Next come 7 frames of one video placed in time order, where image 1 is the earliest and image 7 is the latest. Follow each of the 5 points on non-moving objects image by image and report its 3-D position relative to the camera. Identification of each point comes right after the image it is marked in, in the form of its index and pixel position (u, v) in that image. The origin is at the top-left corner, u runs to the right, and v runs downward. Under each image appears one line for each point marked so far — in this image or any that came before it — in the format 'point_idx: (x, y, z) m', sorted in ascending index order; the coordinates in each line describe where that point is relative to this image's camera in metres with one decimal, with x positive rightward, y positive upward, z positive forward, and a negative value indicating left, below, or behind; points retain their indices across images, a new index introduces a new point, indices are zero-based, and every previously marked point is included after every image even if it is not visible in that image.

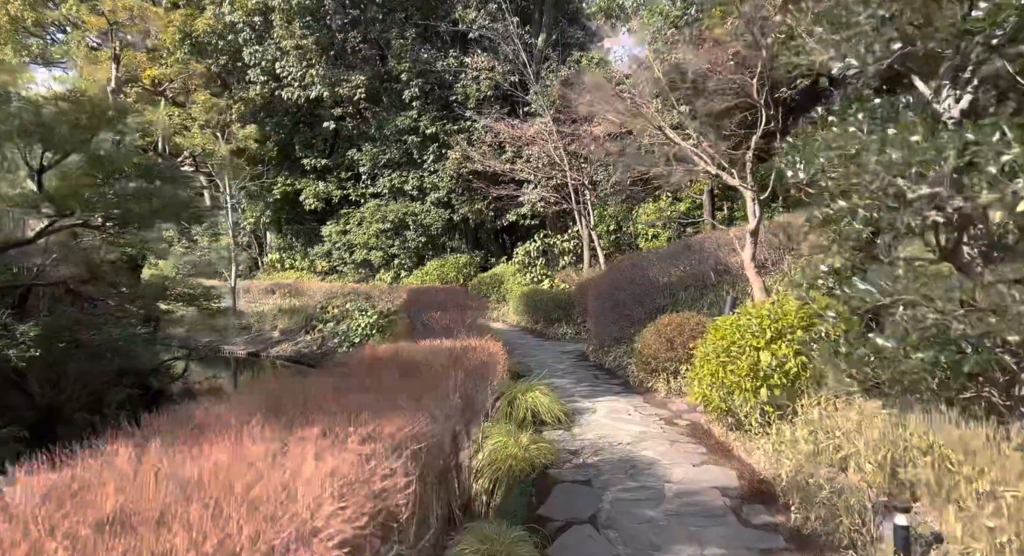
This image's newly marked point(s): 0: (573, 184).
0: (+1.0, +1.5, +12.0) m
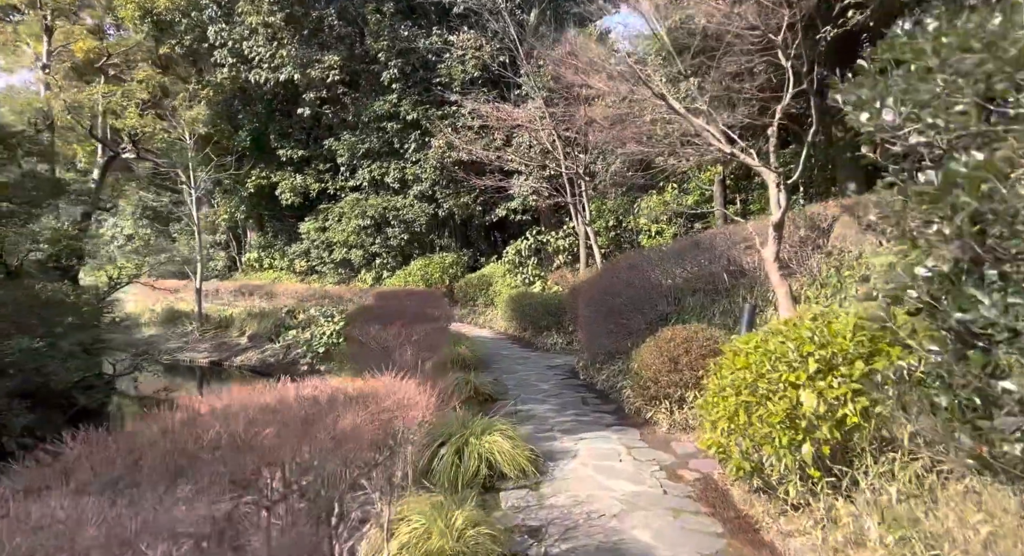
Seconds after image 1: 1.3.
0: (+0.8, +1.5, +10.7) m
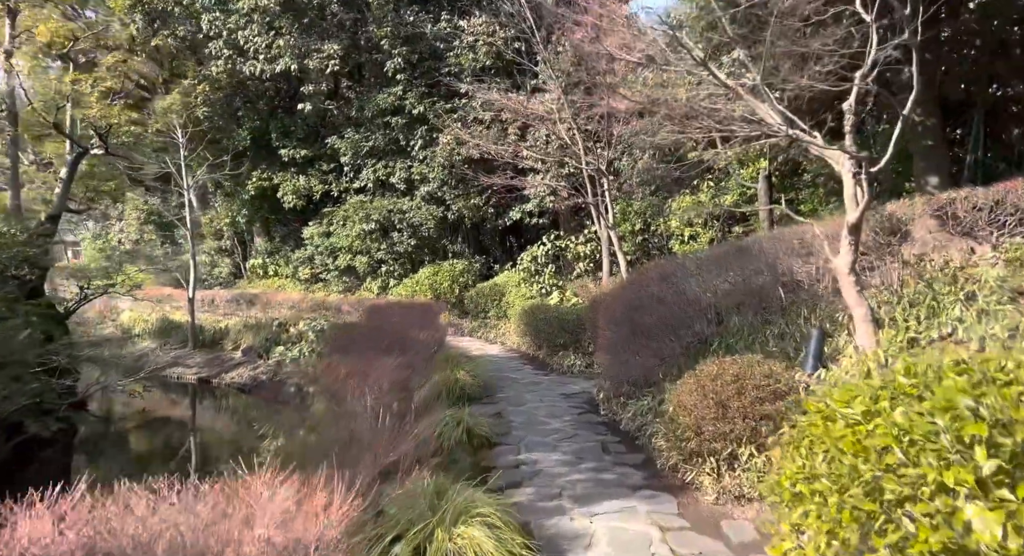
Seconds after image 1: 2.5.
0: (+1.0, +1.4, +9.5) m
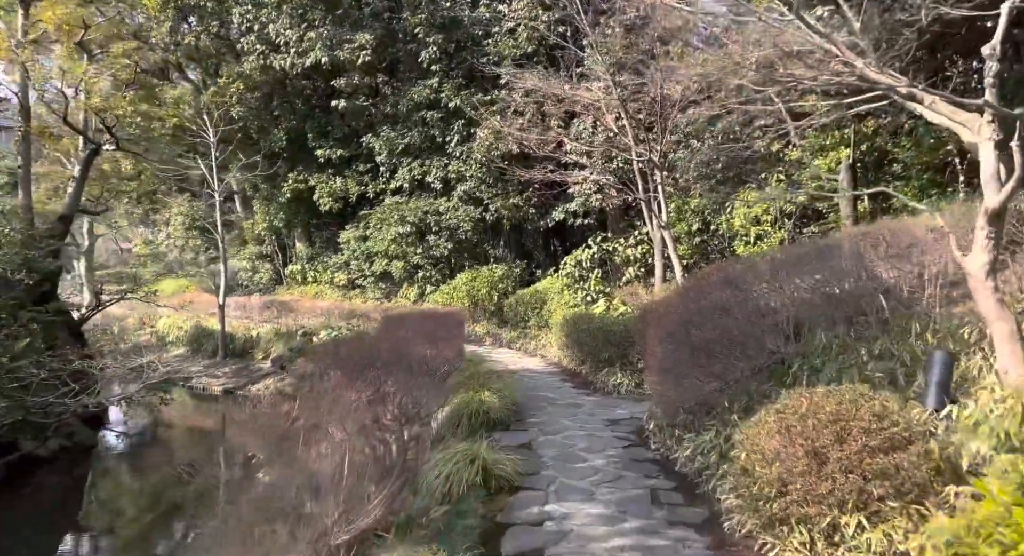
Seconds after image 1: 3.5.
0: (+1.5, +1.3, +8.5) m
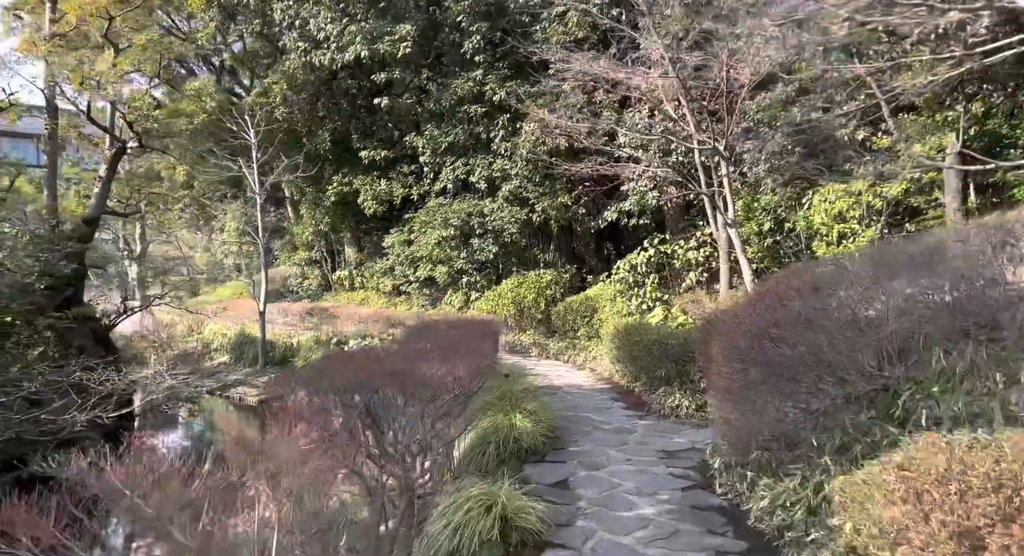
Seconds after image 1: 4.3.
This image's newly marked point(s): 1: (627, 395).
0: (+2.0, +1.2, +7.6) m
1: (+1.0, -1.1, +6.6) m
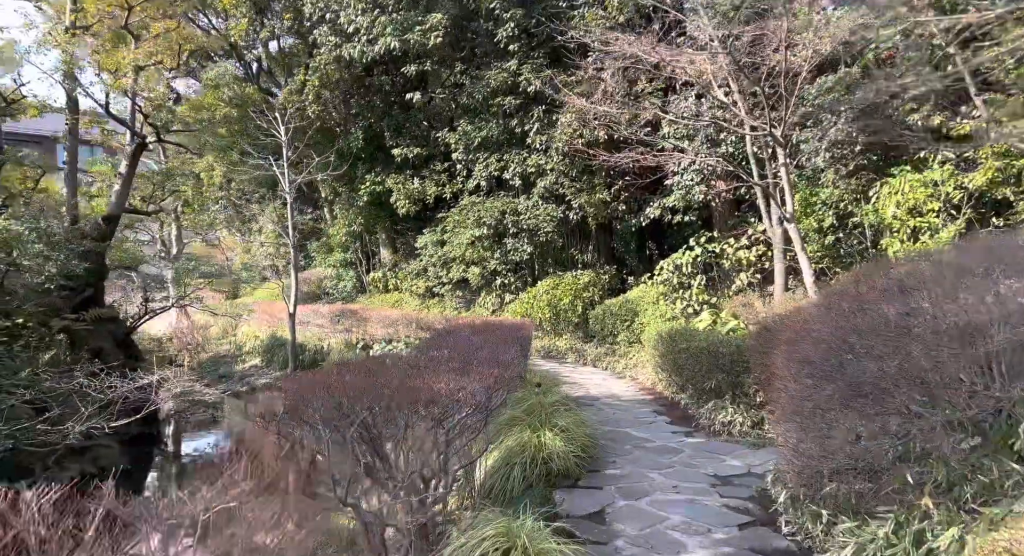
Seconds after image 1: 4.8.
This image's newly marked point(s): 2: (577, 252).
0: (+2.3, +1.2, +6.9) m
1: (+1.3, -1.1, +6.0) m
2: (+0.9, +0.4, +10.5) m
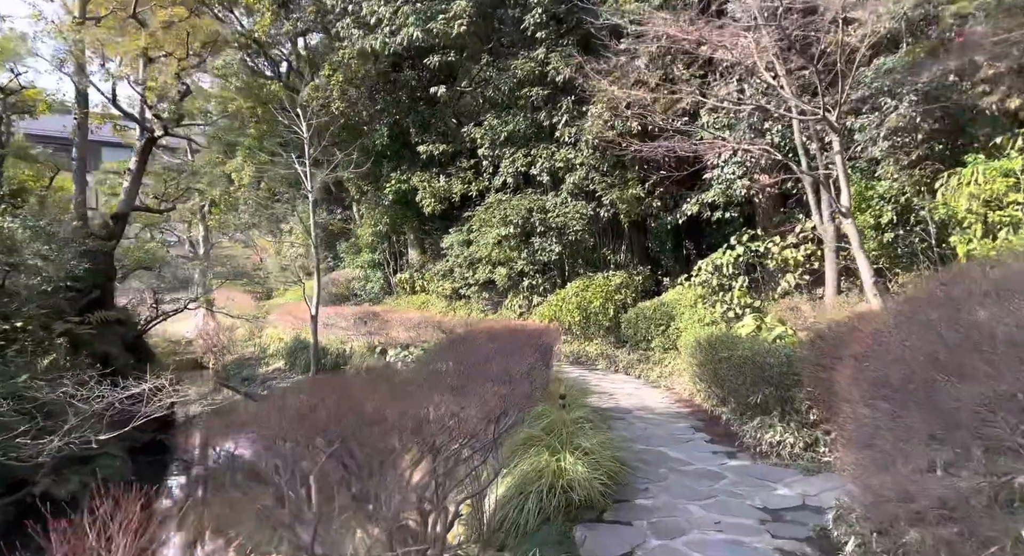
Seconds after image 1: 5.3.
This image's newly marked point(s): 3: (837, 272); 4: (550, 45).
0: (+2.5, +1.2, +6.3) m
1: (+1.5, -1.1, +5.4) m
2: (+1.3, +0.4, +10.0) m
3: (+2.9, +0.1, +6.5) m
4: (+0.5, +2.9, +9.2) m
